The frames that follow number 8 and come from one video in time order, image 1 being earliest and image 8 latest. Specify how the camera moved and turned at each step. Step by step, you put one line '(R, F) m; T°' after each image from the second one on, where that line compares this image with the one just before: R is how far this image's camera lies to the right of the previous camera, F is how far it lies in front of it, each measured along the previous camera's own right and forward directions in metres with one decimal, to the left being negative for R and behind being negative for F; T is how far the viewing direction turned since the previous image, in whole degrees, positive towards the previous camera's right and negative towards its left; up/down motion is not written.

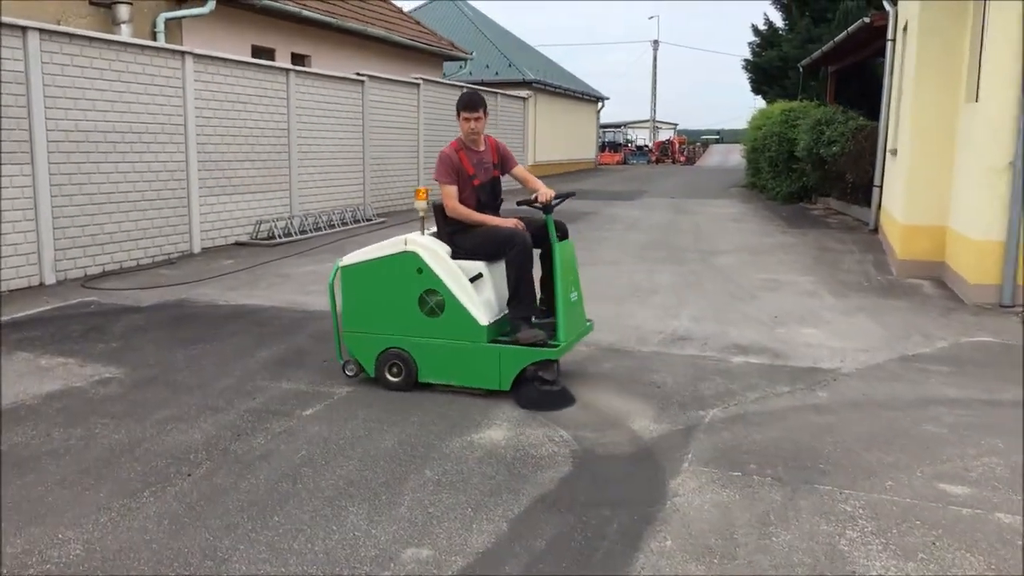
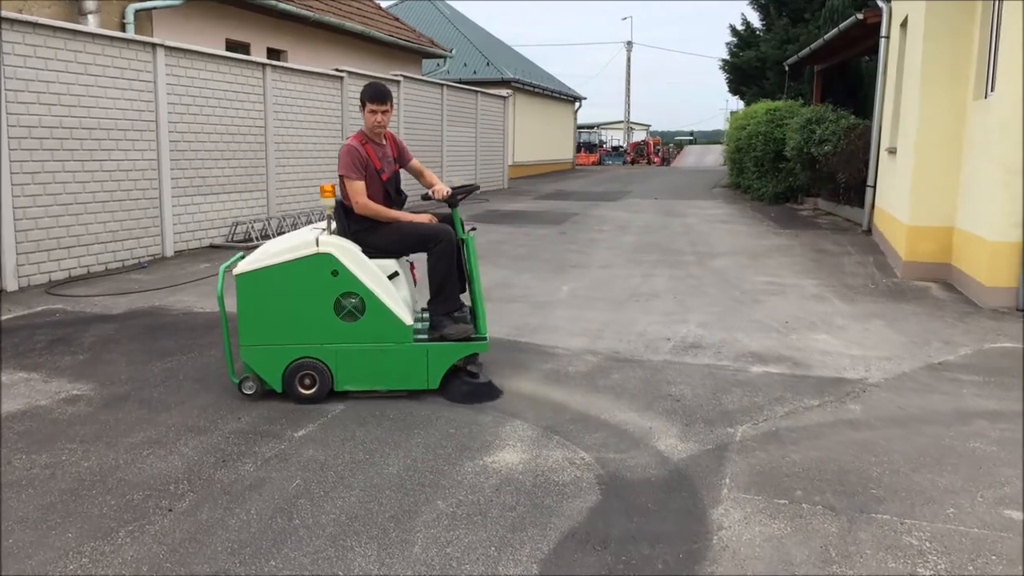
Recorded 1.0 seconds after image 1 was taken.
(-0.2, +0.4) m; +2°
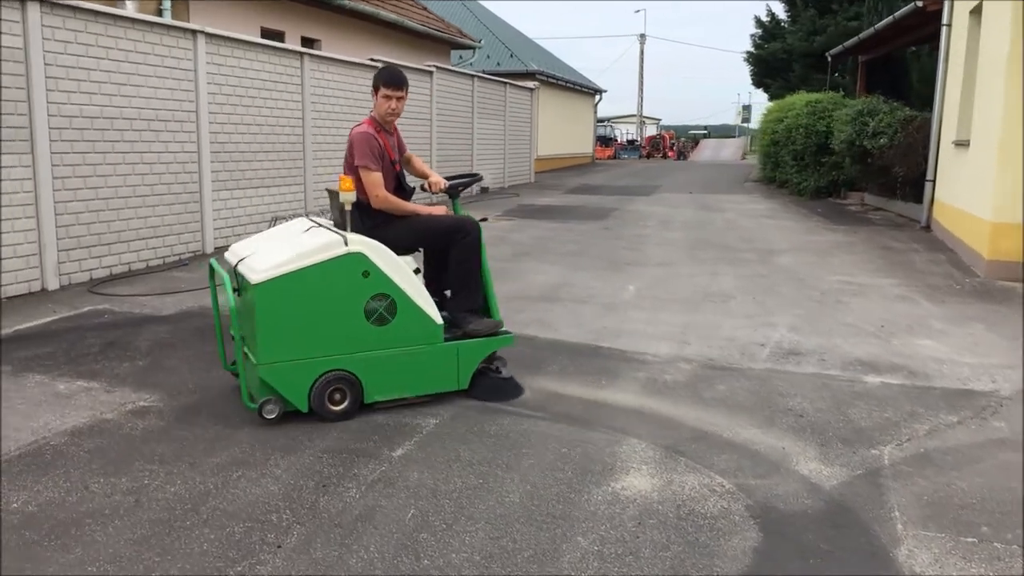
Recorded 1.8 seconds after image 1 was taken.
(-0.5, +0.4) m; 0°
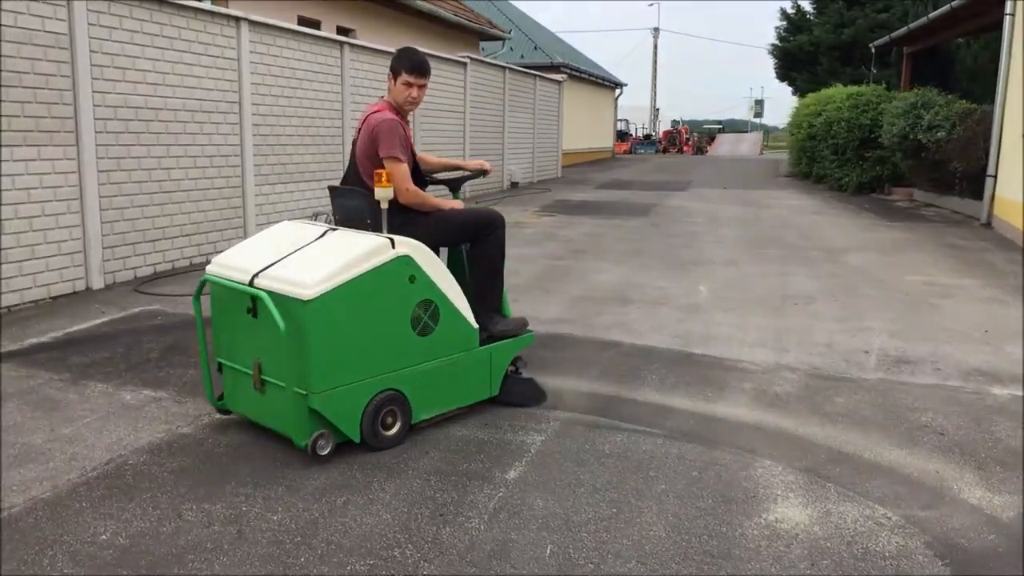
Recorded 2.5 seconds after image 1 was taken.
(-0.5, +0.4) m; 0°
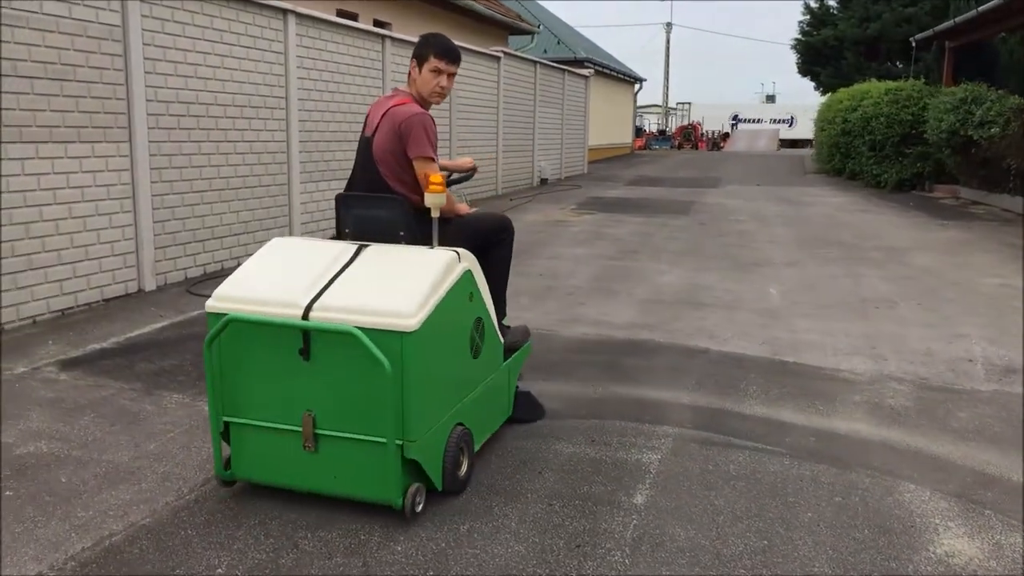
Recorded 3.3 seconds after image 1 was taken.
(-0.5, +0.3) m; 0°
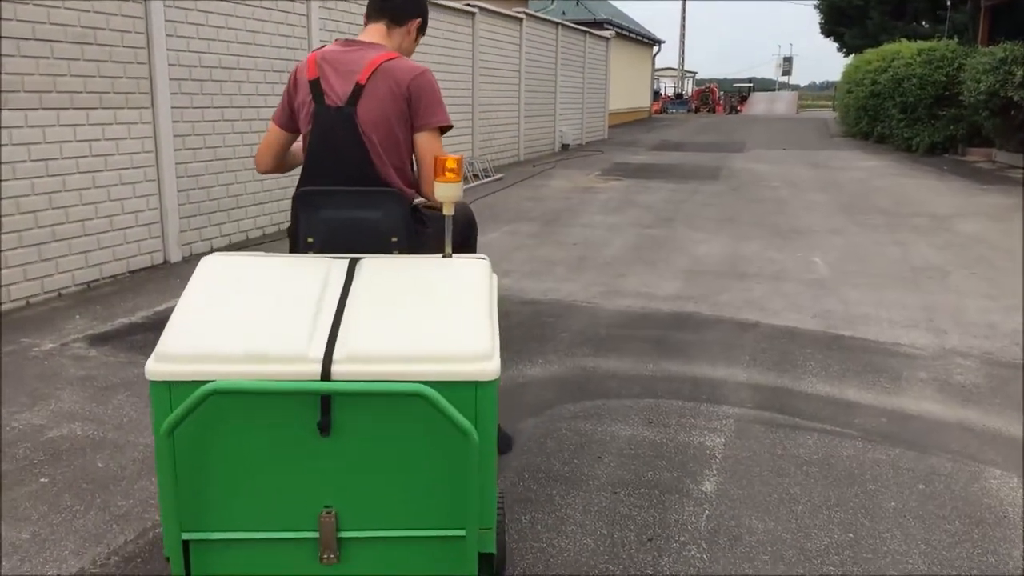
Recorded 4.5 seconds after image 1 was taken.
(-0.2, +0.2) m; -1°
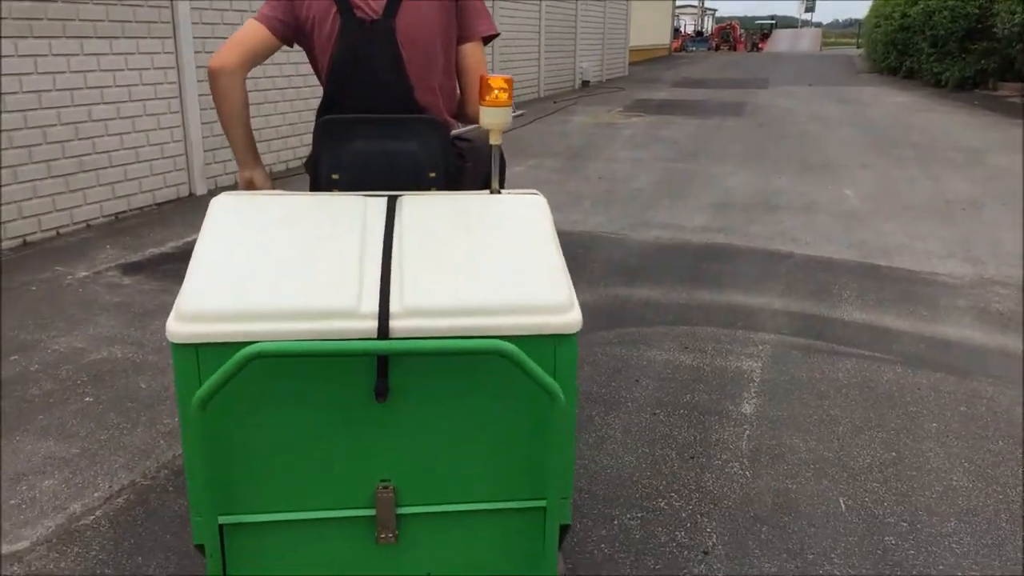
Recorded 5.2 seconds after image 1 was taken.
(-0.1, 0.0) m; -1°
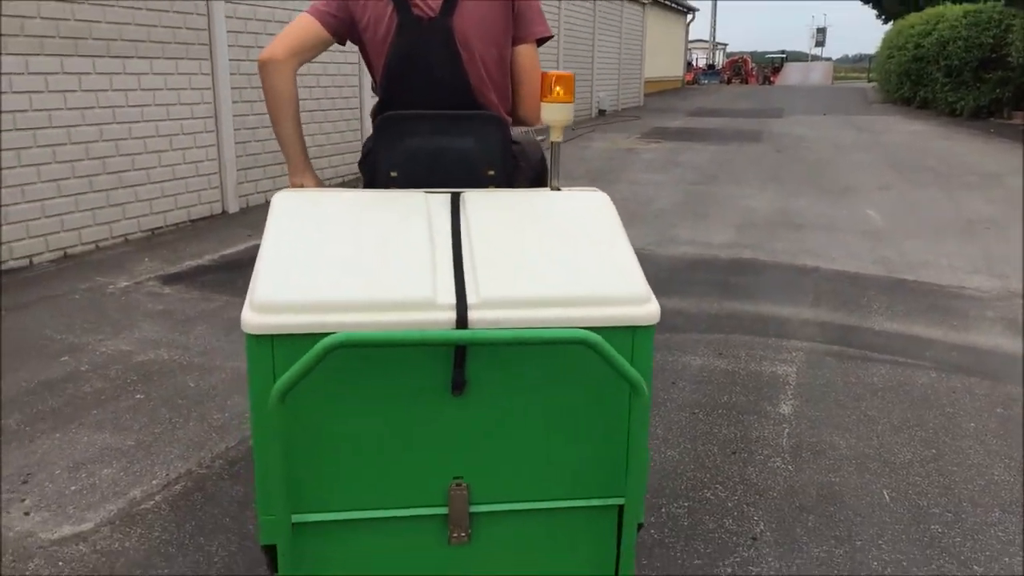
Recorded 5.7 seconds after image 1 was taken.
(-0.1, -0.1) m; -1°
